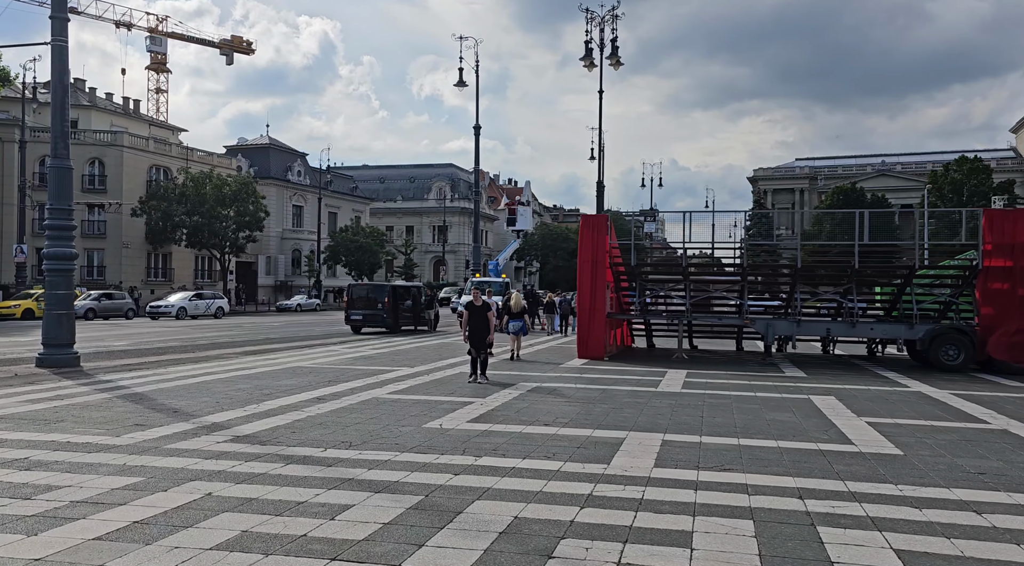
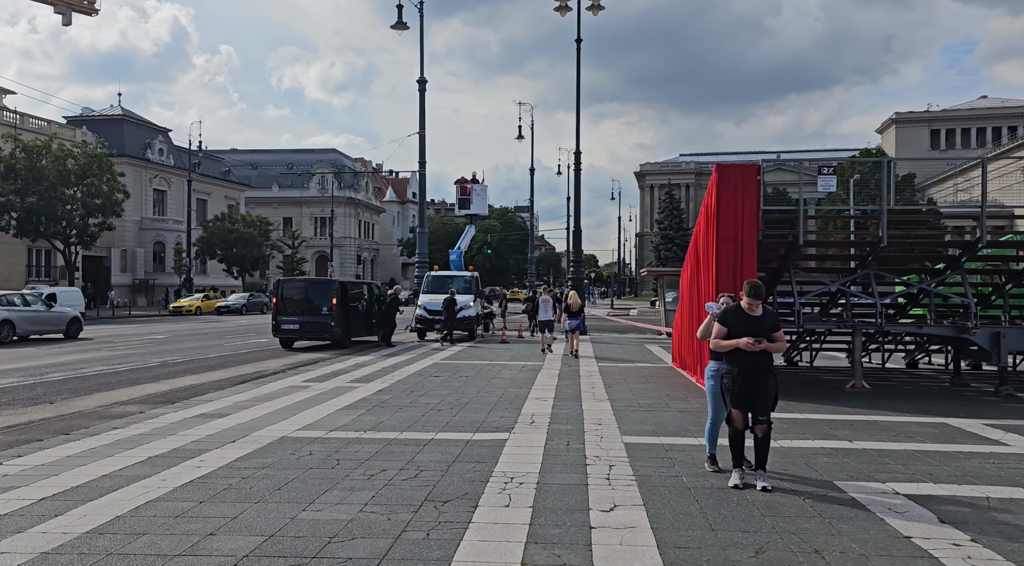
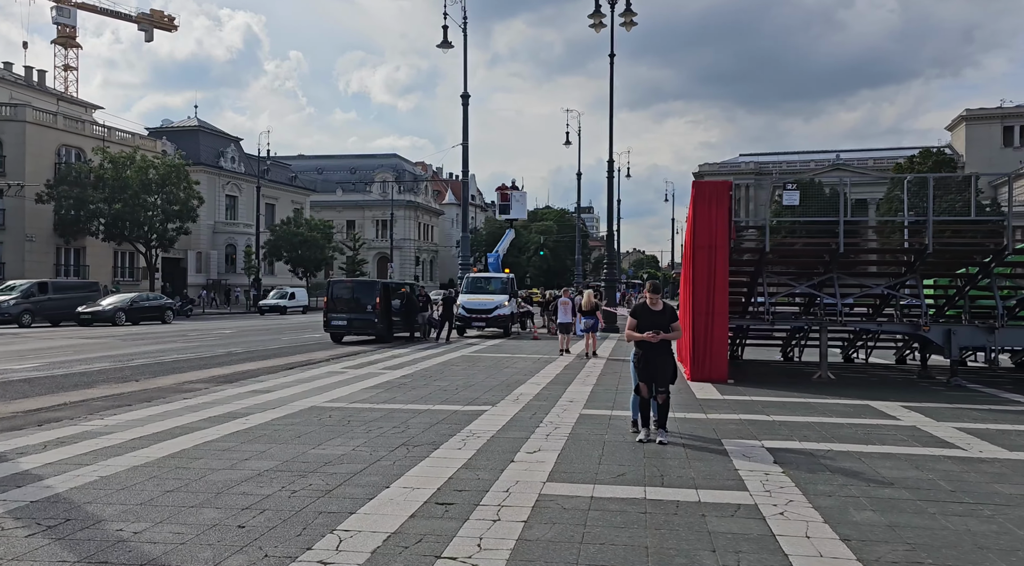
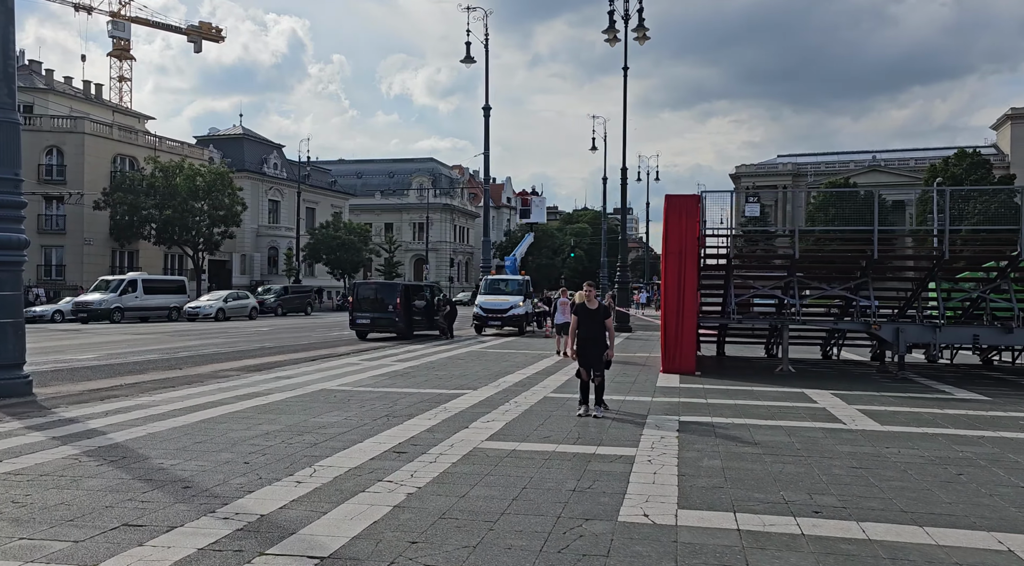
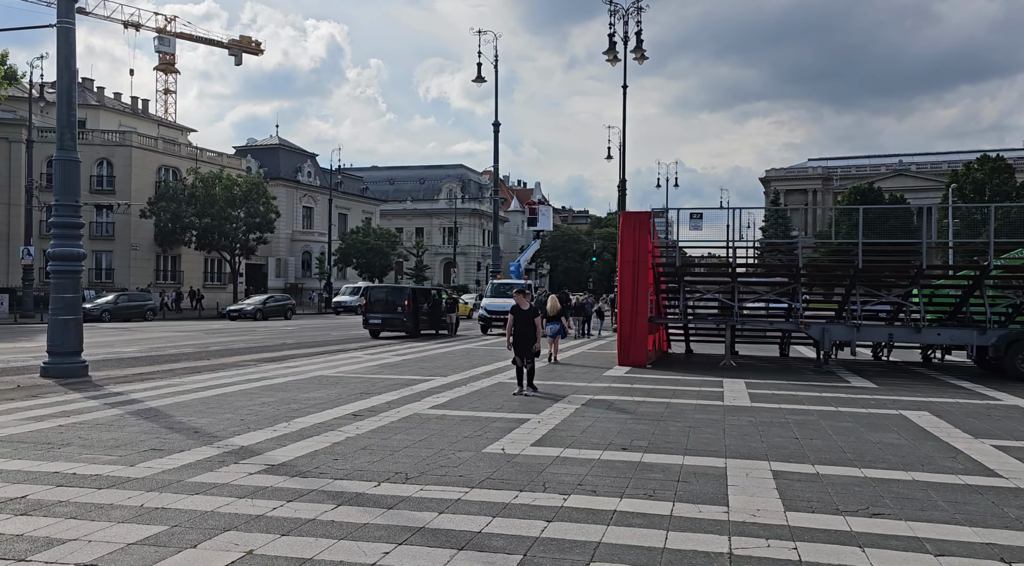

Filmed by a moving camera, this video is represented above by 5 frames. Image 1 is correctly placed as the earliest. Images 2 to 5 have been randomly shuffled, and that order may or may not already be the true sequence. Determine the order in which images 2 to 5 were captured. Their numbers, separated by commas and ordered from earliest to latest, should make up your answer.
5, 4, 3, 2
